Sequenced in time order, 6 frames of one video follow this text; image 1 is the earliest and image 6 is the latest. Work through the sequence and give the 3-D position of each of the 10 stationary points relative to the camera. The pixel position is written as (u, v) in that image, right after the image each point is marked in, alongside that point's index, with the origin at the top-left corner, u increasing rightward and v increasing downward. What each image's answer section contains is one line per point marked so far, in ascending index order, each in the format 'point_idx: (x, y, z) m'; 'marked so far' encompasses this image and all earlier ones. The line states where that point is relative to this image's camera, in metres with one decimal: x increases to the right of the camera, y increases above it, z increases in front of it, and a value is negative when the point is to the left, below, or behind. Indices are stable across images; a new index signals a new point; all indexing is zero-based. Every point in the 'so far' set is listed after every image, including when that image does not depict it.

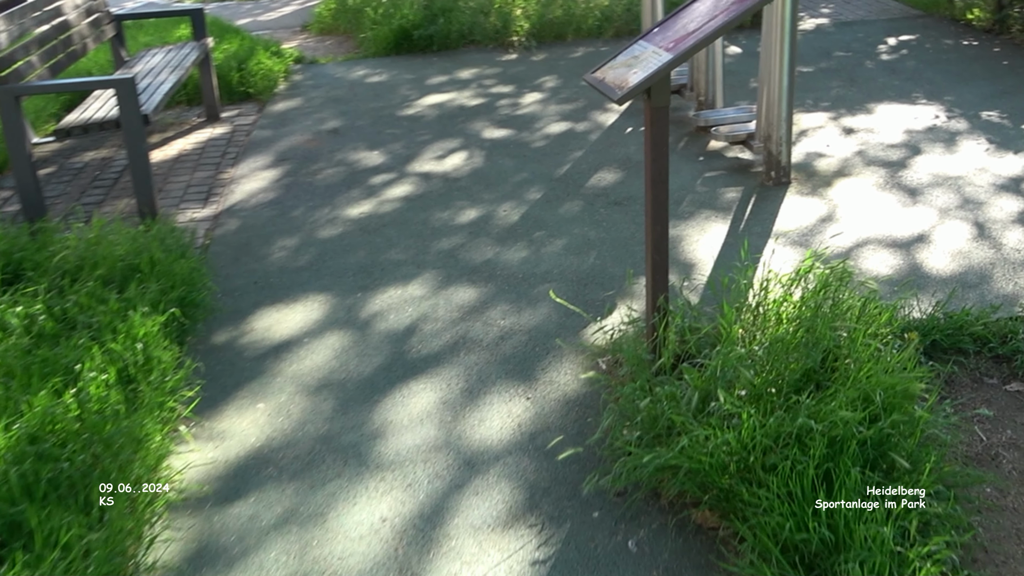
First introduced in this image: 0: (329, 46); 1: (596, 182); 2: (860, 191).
0: (-1.7, +2.2, +9.5) m
1: (+0.5, +0.6, +5.6) m
2: (+1.8, +0.5, +5.4) m
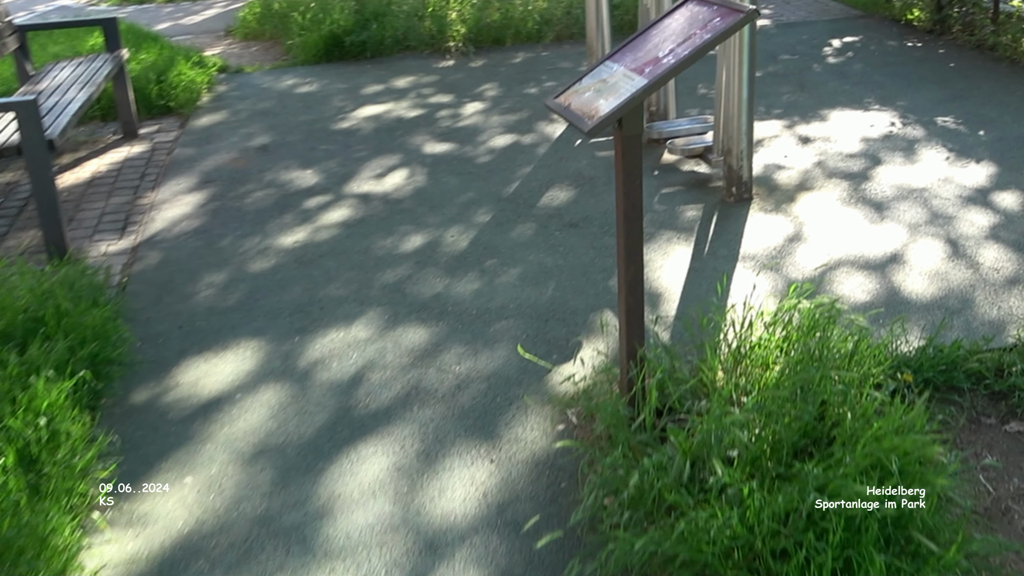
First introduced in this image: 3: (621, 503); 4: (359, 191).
0: (-2.2, +2.0, +9.0) m
1: (+0.2, +0.4, +5.3) m
2: (+1.5, +0.4, +5.1) m
3: (+0.3, -0.5, +2.6) m
4: (-0.8, +0.5, +5.5) m
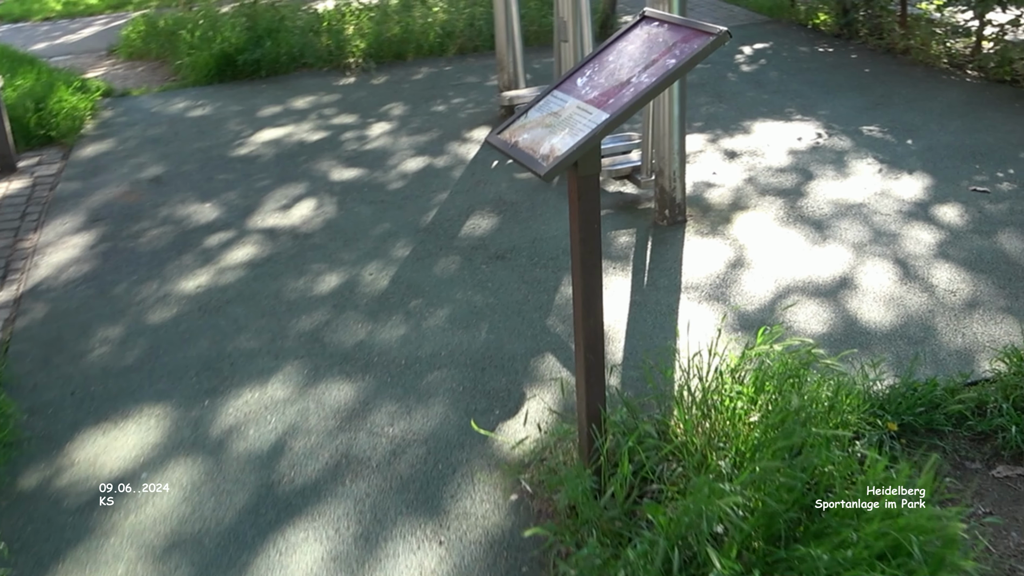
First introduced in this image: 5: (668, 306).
0: (-3.0, +1.8, +8.5) m
1: (-0.2, +0.3, +4.9) m
2: (+1.2, +0.3, +4.9) m
3: (+0.2, -0.7, +2.2) m
4: (-1.2, +0.3, +5.1) m
5: (+0.6, -0.1, +4.1) m
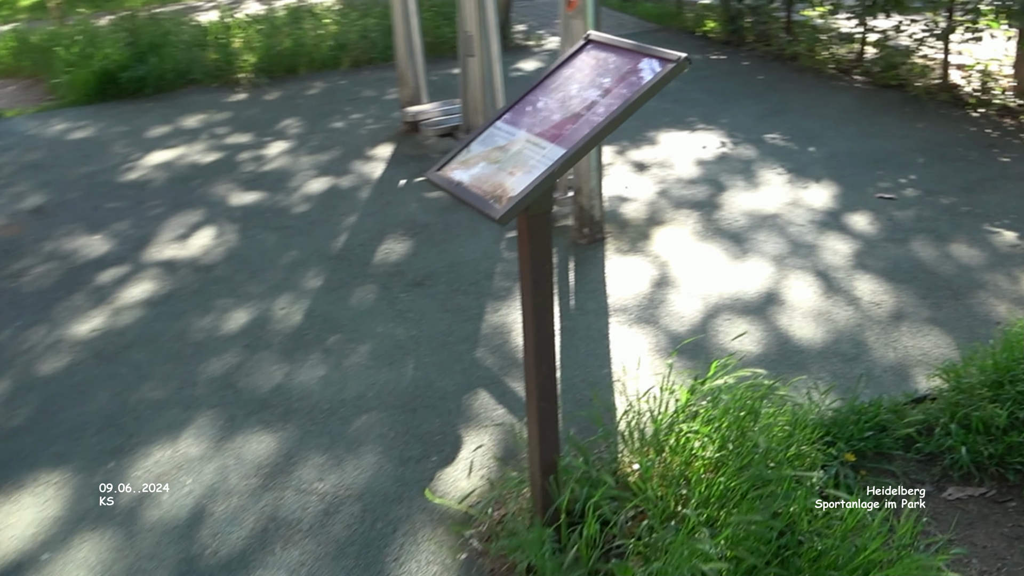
0: (-3.8, +1.5, +7.9) m
1: (-0.6, +0.1, +4.7) m
2: (+0.8, +0.2, +4.9) m
3: (+0.1, -0.8, +2.1) m
4: (-1.6, +0.1, +4.7) m
5: (+0.3, -0.2, +4.0) m
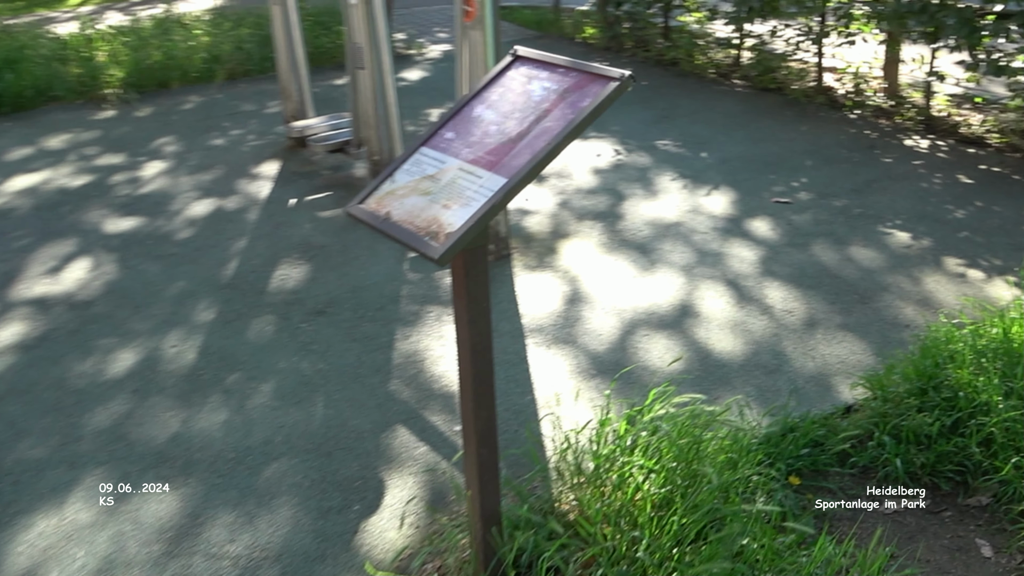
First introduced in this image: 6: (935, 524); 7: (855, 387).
0: (-4.6, +1.2, +7.2) m
1: (-1.0, 0.0, +4.4) m
2: (+0.3, +0.1, +4.7) m
3: (+0.1, -0.8, +1.9) m
4: (-2.0, 0.0, +4.3) m
5: (0.0, -0.2, +3.8) m
6: (+1.2, -0.7, +3.0) m
7: (+1.2, -0.3, +3.6) m
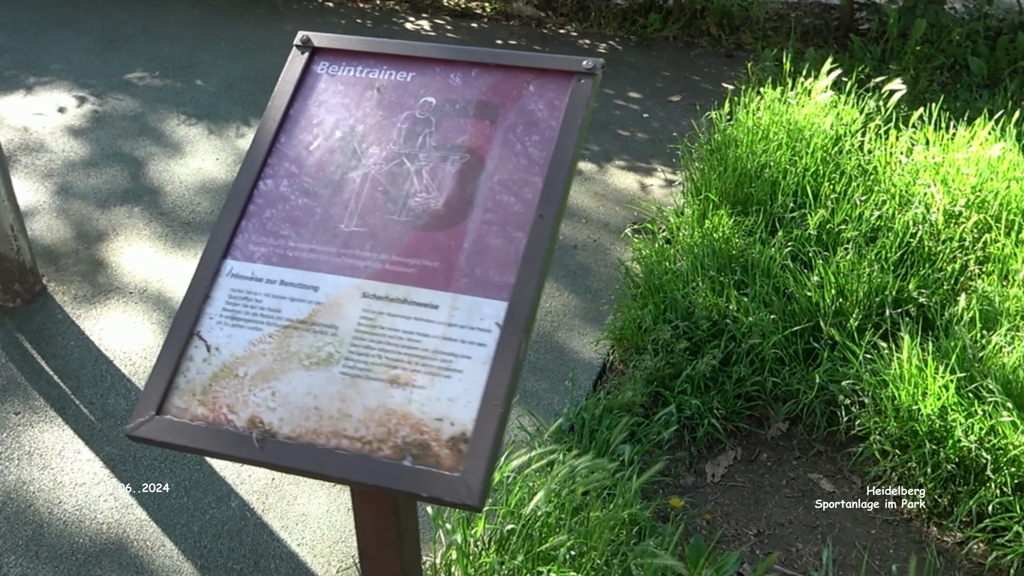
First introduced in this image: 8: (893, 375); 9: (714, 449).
0: (-6.8, -0.3, +2.7) m
1: (-2.0, -0.4, +2.5) m
2: (-1.2, +0.1, +3.5) m
3: (+0.4, -1.0, +1.1) m
4: (-2.8, -0.8, +1.9) m
5: (-0.9, -0.4, +2.6) m
6: (+0.7, -0.5, +2.7) m
7: (+0.2, -0.2, +3.1) m
8: (+1.0, -0.2, +2.7) m
9: (+0.5, -0.4, +2.8) m
